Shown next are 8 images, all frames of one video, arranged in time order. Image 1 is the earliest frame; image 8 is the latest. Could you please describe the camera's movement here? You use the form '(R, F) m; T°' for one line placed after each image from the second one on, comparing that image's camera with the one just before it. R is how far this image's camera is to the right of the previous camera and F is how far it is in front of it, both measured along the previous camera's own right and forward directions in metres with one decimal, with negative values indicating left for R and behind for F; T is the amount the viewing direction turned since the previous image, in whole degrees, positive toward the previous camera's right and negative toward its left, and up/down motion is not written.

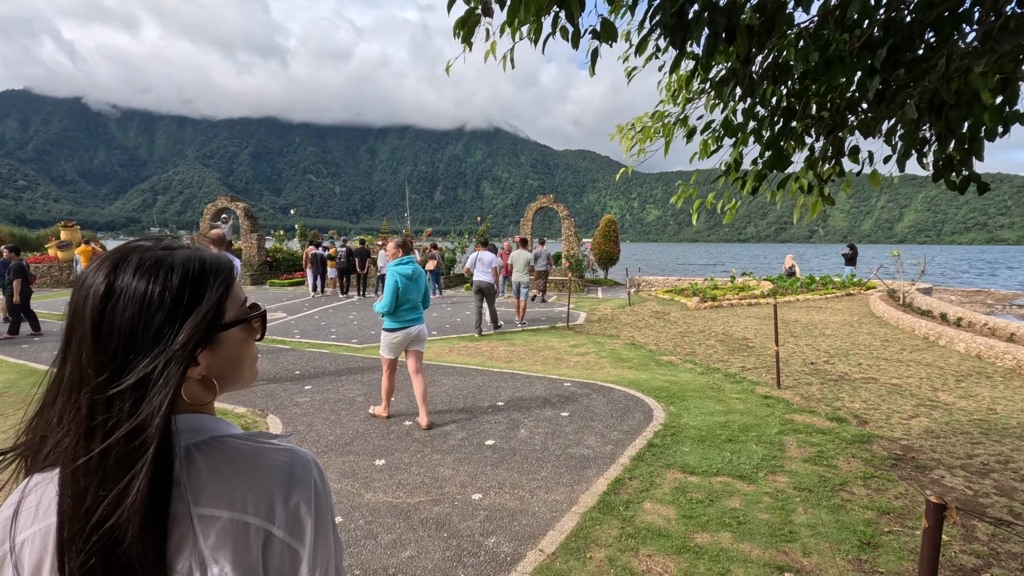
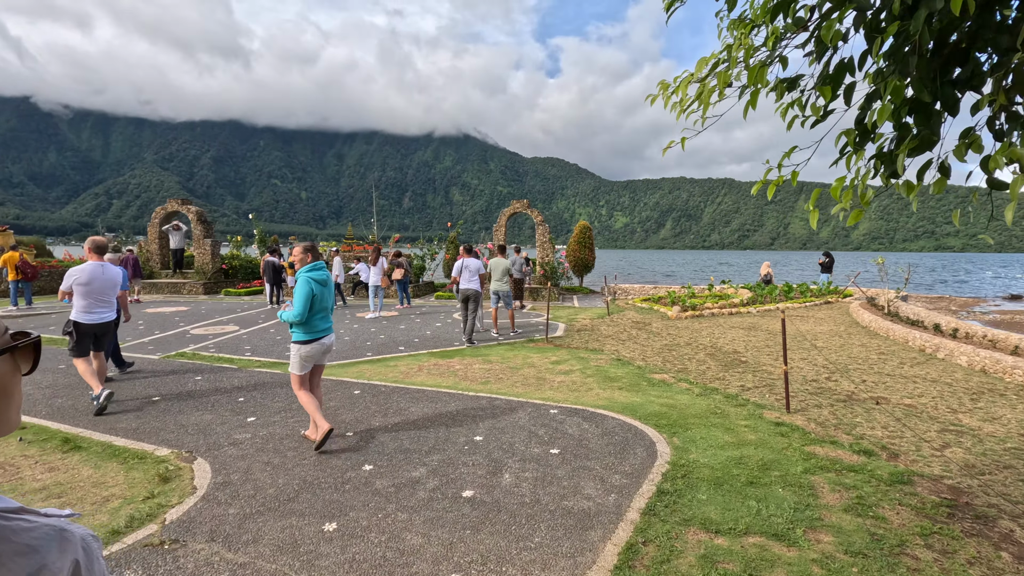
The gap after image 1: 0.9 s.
(-0.1, +0.8) m; +3°
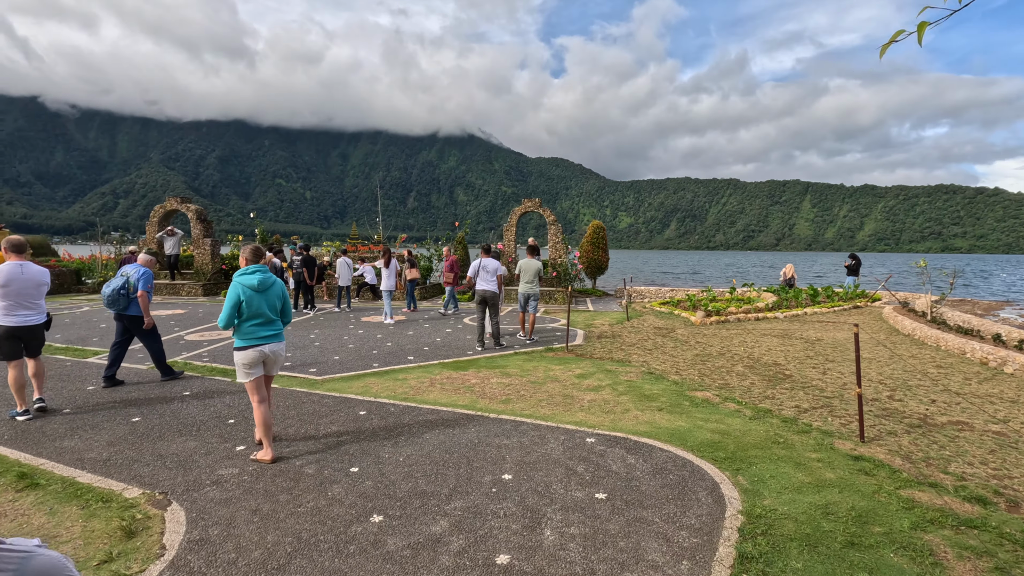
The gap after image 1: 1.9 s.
(-0.2, +0.7) m; 0°
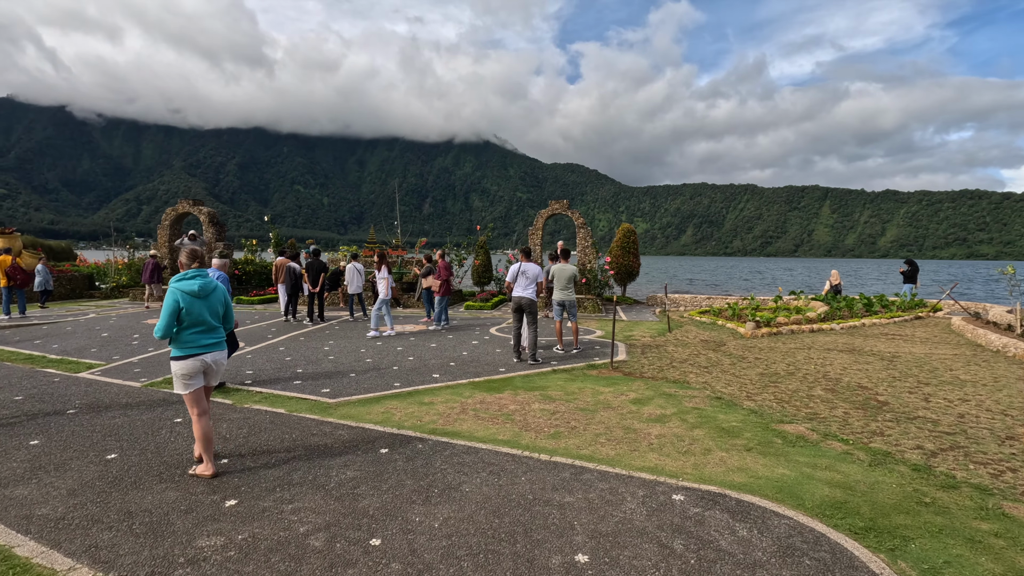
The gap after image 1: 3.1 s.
(-0.3, +1.0) m; -2°
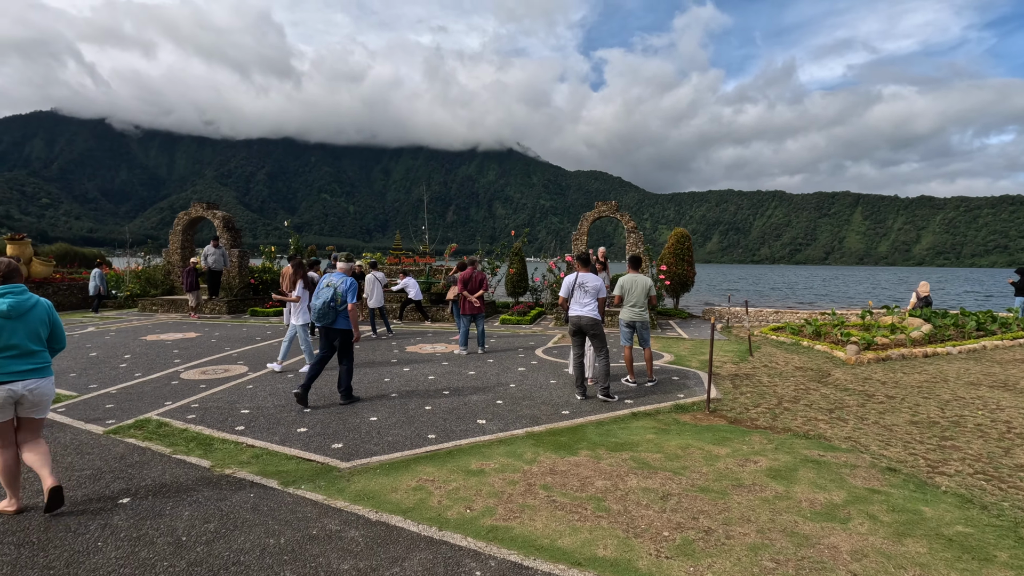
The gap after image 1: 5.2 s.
(-0.5, +1.8) m; -2°
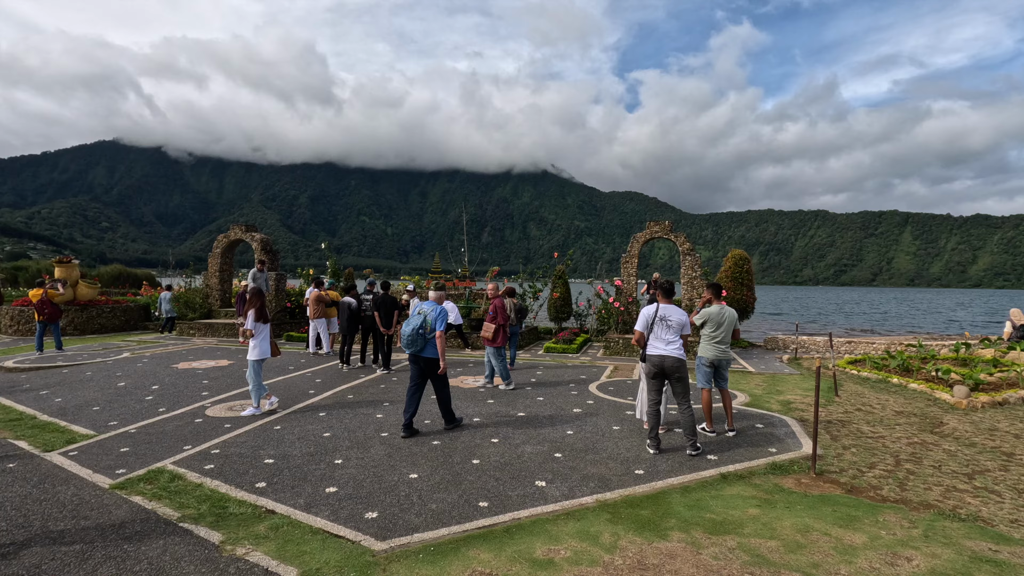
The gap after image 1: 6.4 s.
(-0.3, +0.9) m; -4°
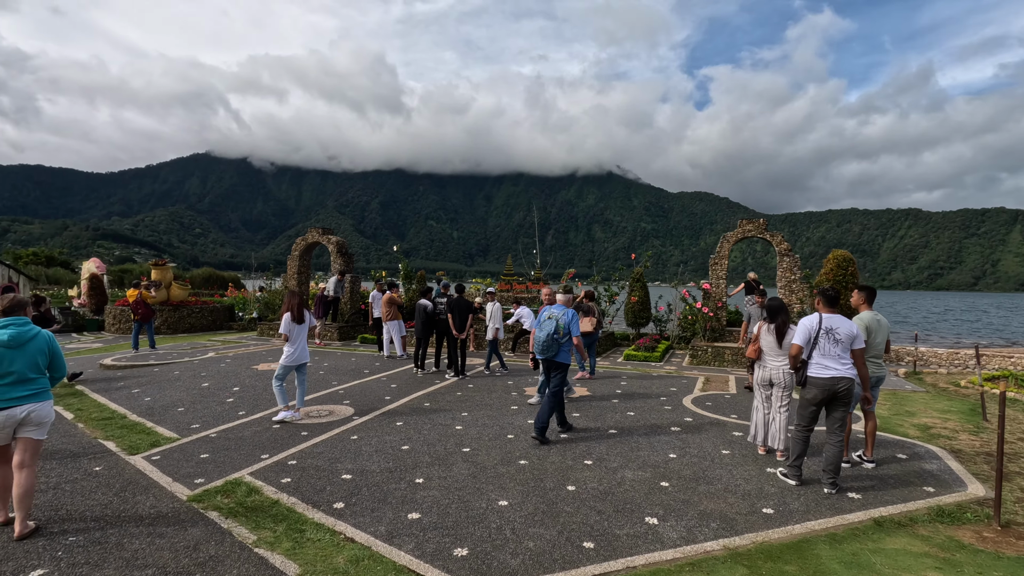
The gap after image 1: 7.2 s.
(-0.3, +0.6) m; -7°
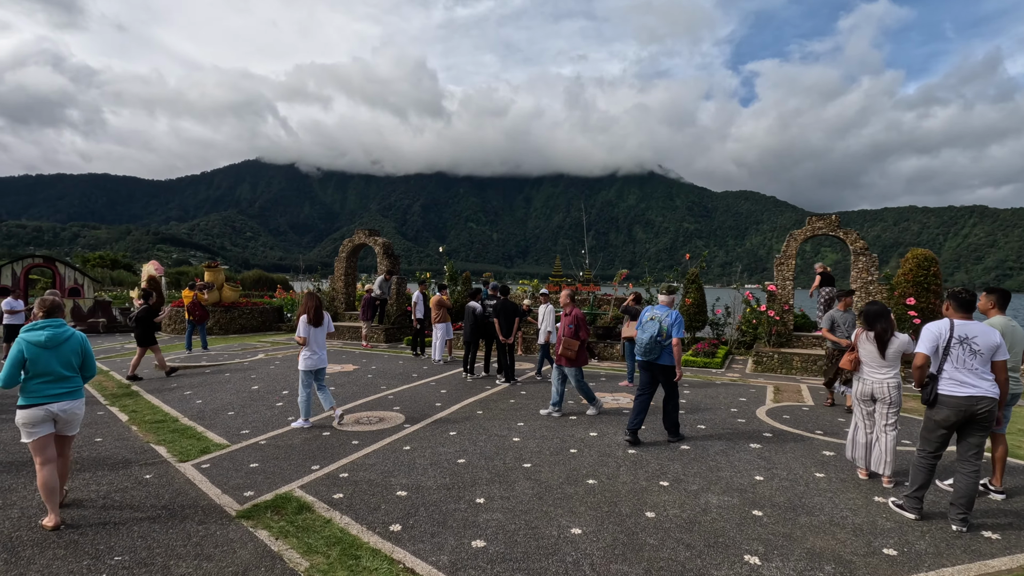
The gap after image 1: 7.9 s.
(-0.3, +0.4) m; -4°
